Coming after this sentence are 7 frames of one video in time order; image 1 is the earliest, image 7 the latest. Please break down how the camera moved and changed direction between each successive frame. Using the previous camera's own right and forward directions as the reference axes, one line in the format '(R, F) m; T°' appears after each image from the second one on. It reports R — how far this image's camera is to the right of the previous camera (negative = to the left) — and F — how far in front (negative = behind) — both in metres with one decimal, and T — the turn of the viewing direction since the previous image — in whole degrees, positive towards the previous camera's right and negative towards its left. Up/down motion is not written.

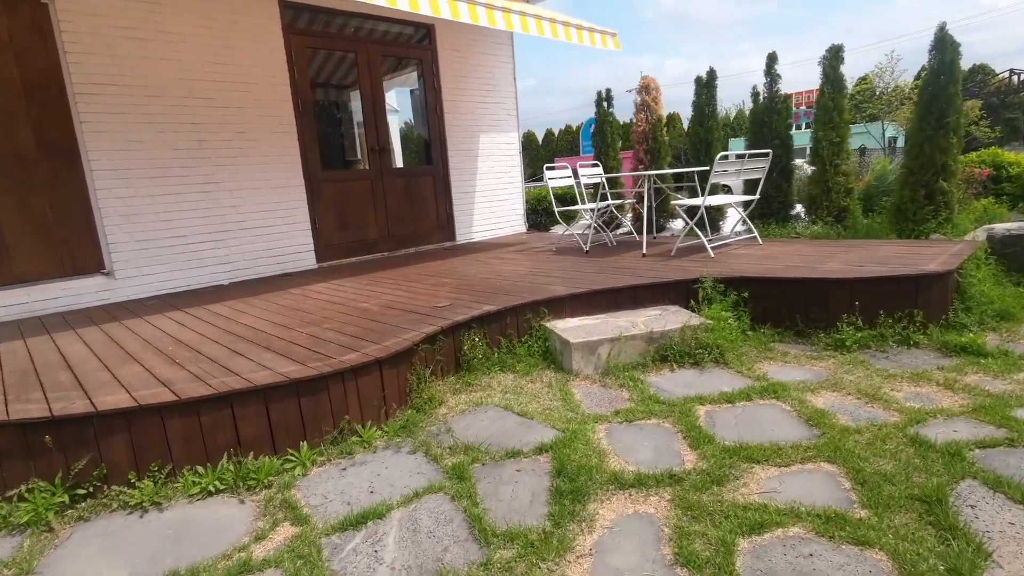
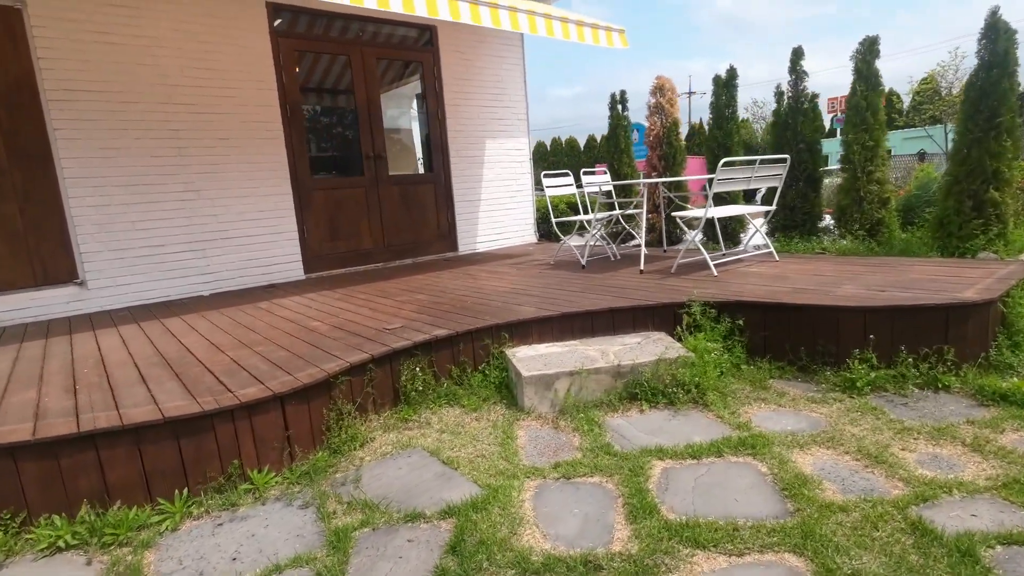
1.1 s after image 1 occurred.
(+0.5, +0.4) m; -5°
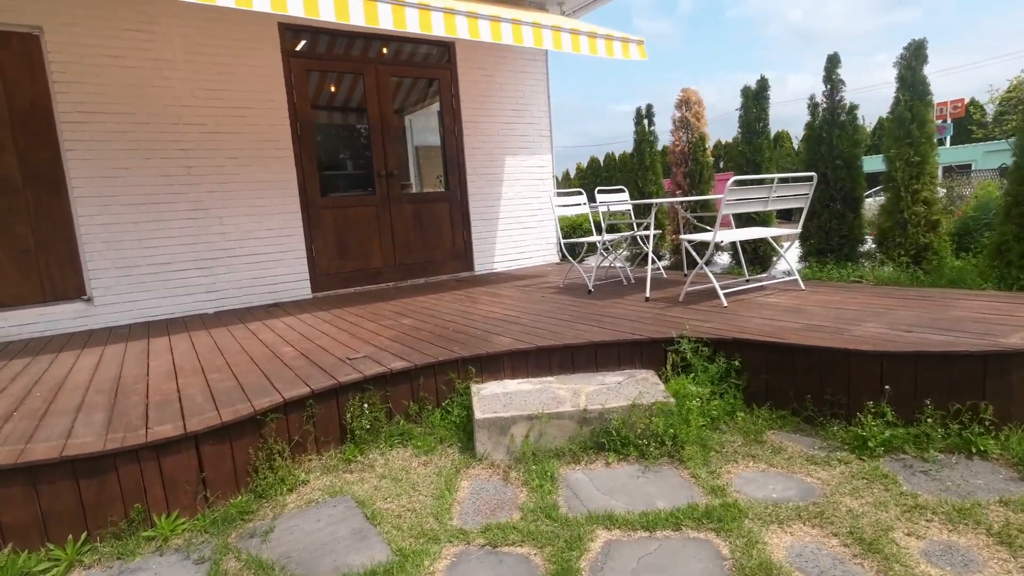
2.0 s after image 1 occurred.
(+0.4, +0.3) m; -6°
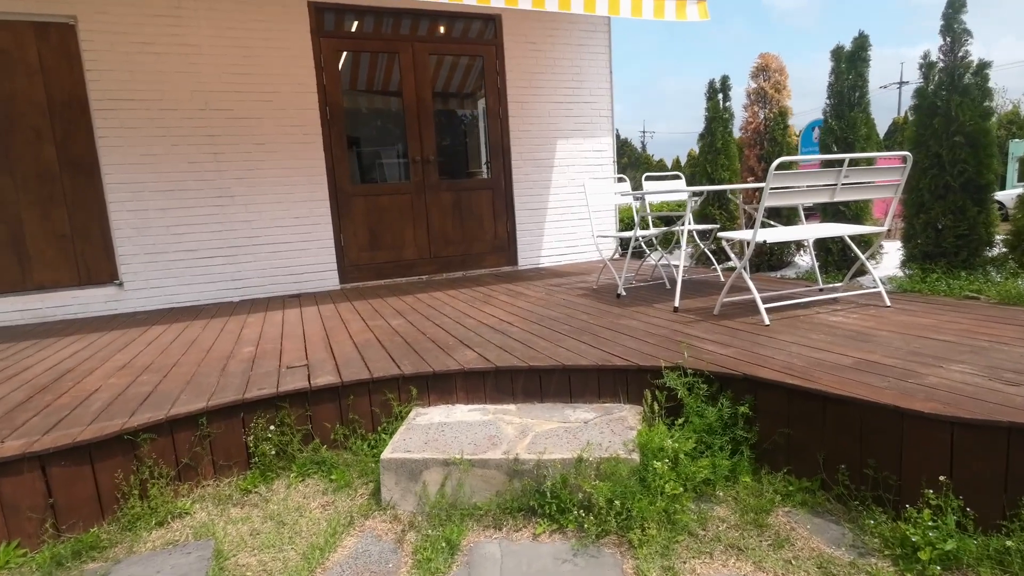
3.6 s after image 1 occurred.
(+0.6, +0.6) m; -11°
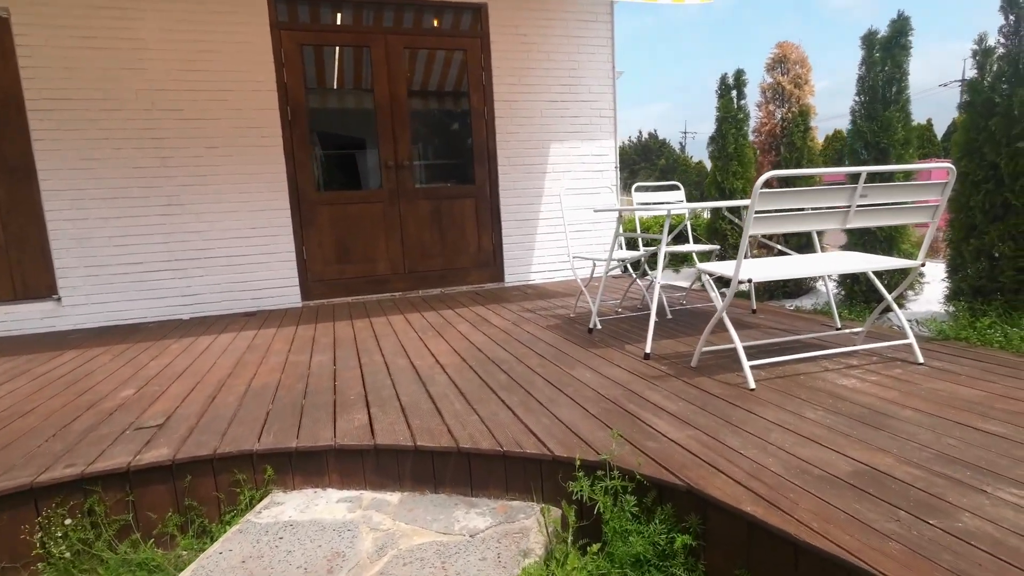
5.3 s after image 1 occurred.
(+0.5, +0.6) m; -4°
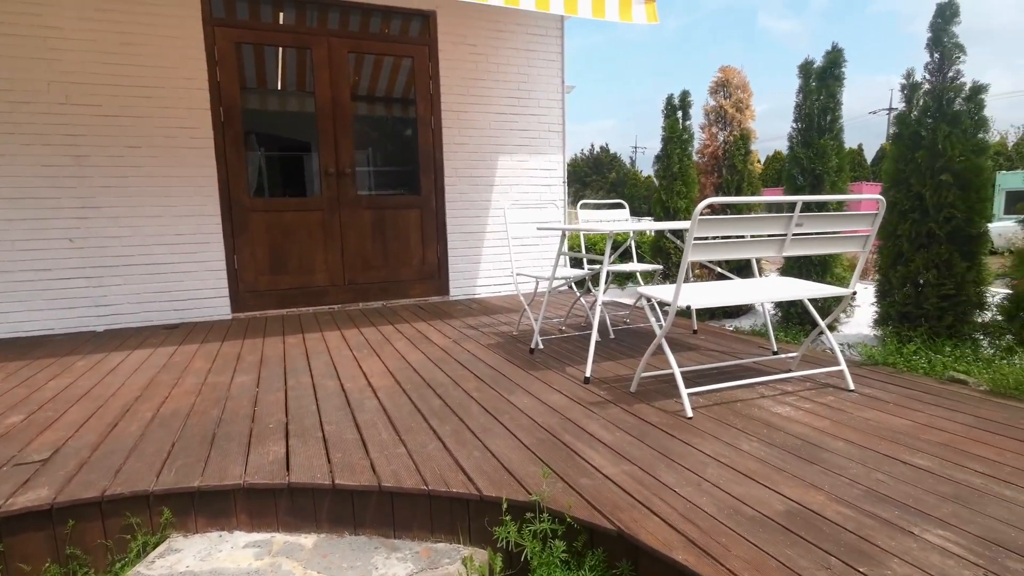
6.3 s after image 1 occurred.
(+0.1, +0.1) m; +5°
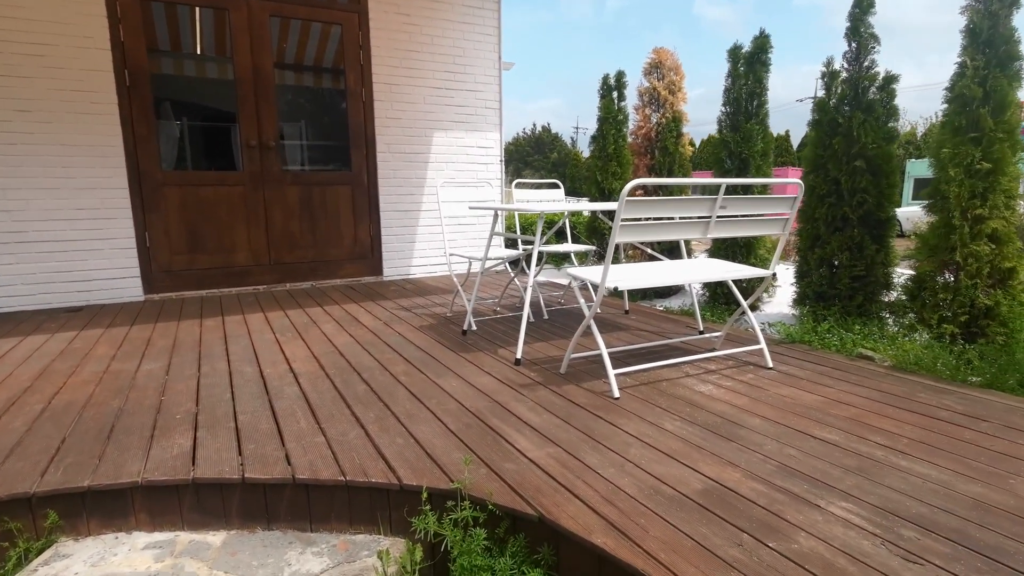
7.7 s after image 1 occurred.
(+0.1, 0.0) m; +6°
